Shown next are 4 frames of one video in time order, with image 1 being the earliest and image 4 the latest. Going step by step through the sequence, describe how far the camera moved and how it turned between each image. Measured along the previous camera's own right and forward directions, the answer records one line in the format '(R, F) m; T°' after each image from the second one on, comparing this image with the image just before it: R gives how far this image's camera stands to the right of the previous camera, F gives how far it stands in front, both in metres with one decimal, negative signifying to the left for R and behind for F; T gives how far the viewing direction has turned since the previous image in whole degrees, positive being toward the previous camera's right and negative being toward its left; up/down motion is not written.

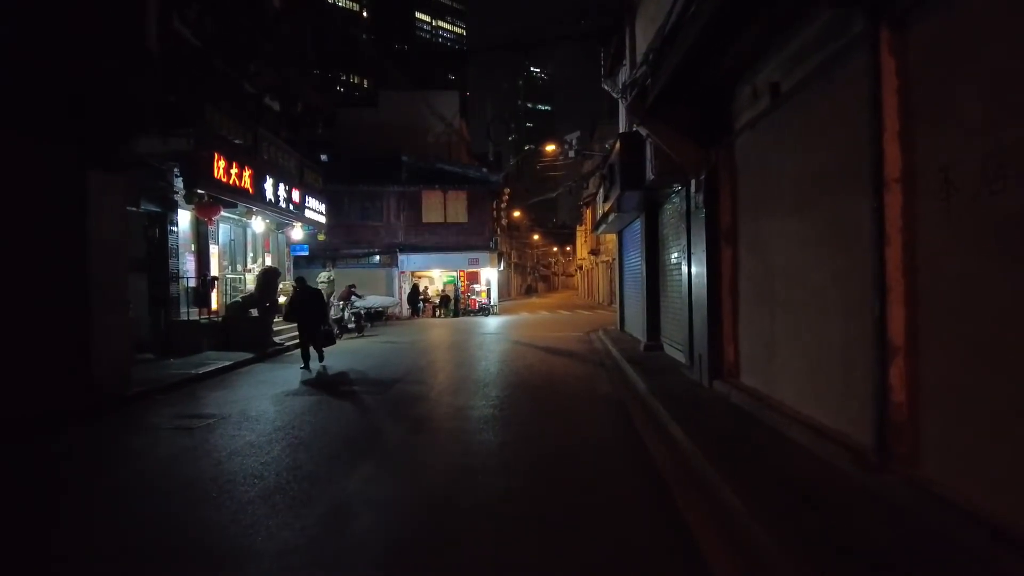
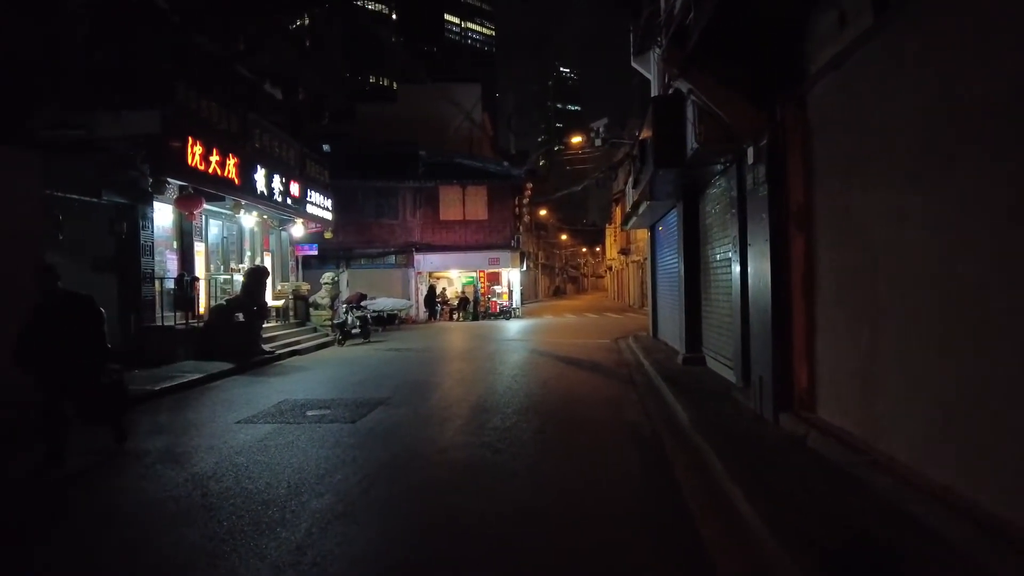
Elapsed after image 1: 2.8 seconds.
(+0.3, +2.1) m; -3°
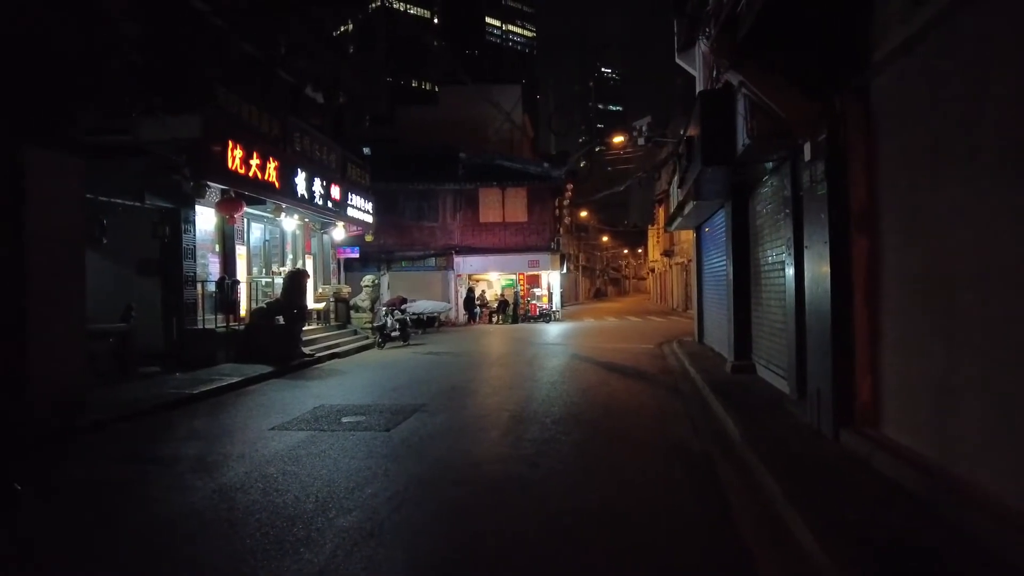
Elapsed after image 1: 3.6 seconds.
(0.0, +0.3) m; -4°
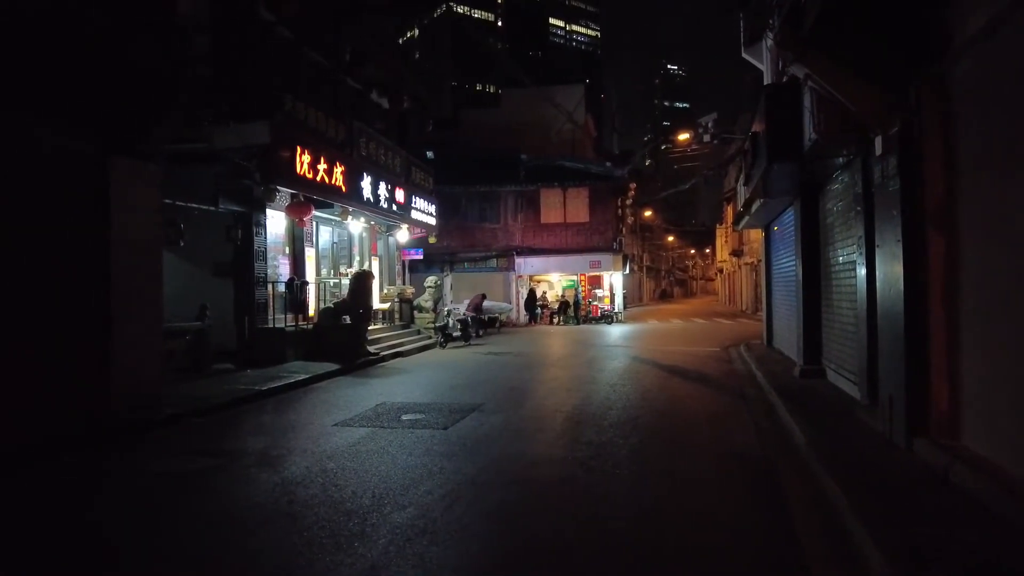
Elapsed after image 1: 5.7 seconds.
(+0.1, 0.0) m; -6°
